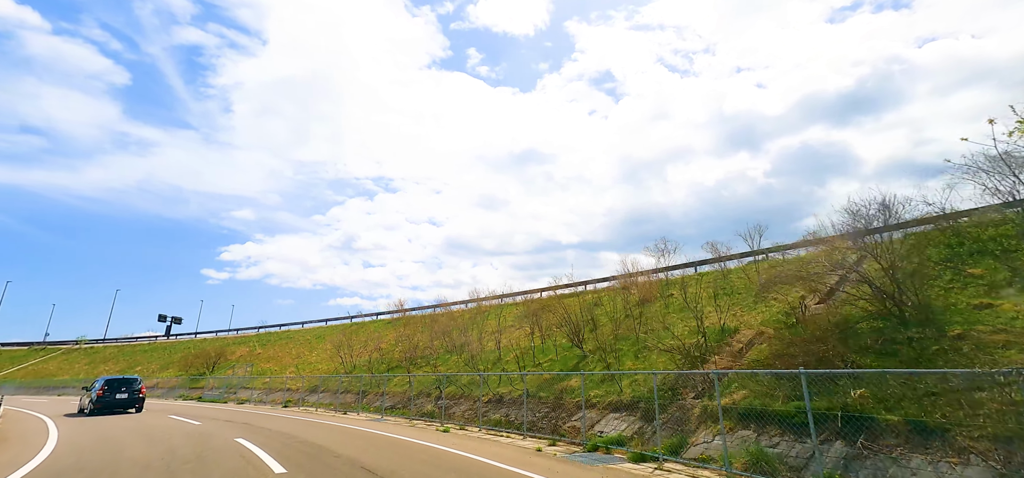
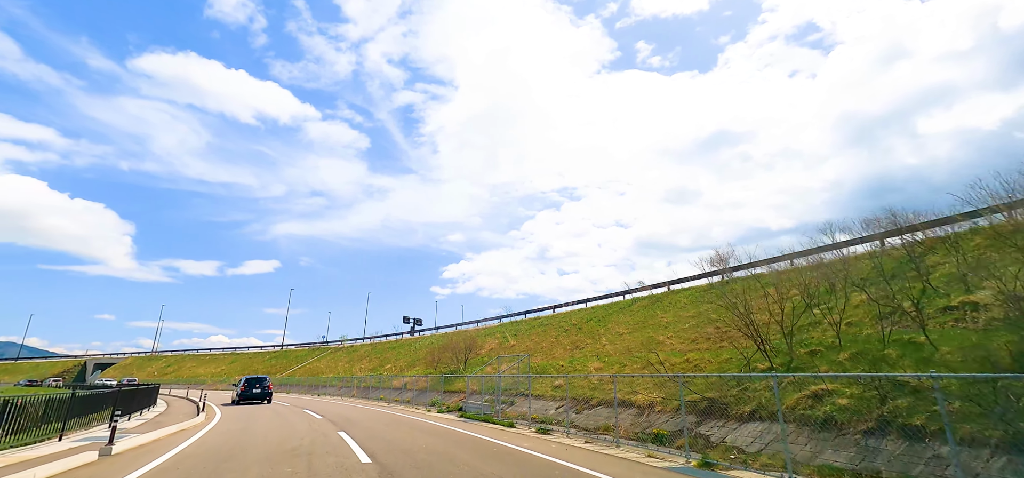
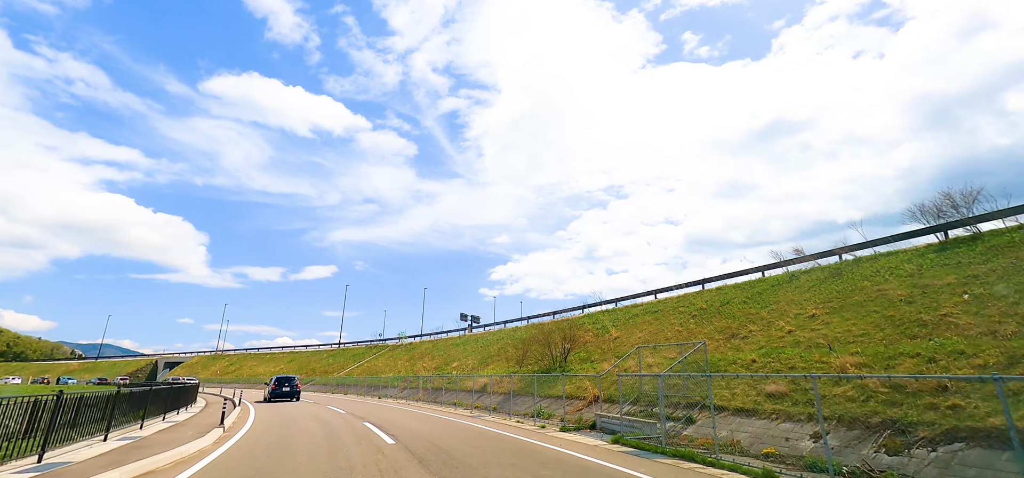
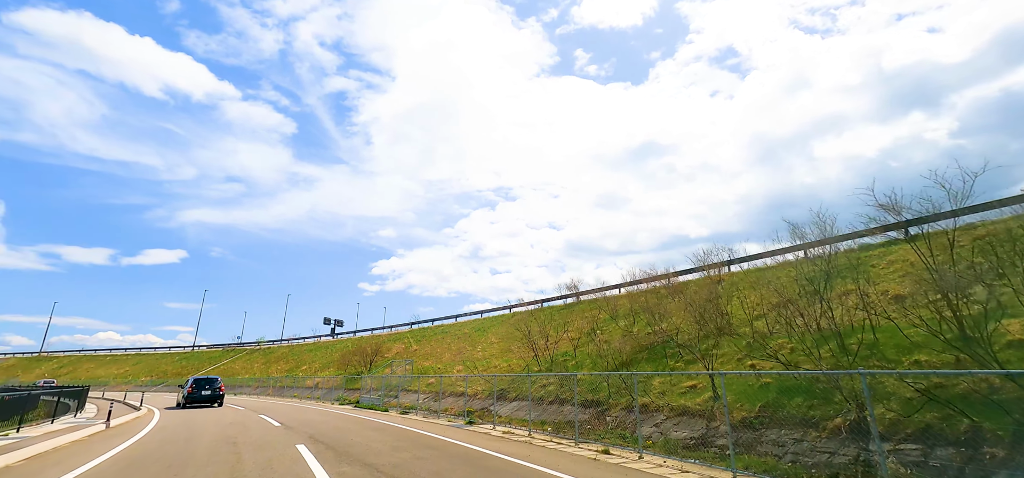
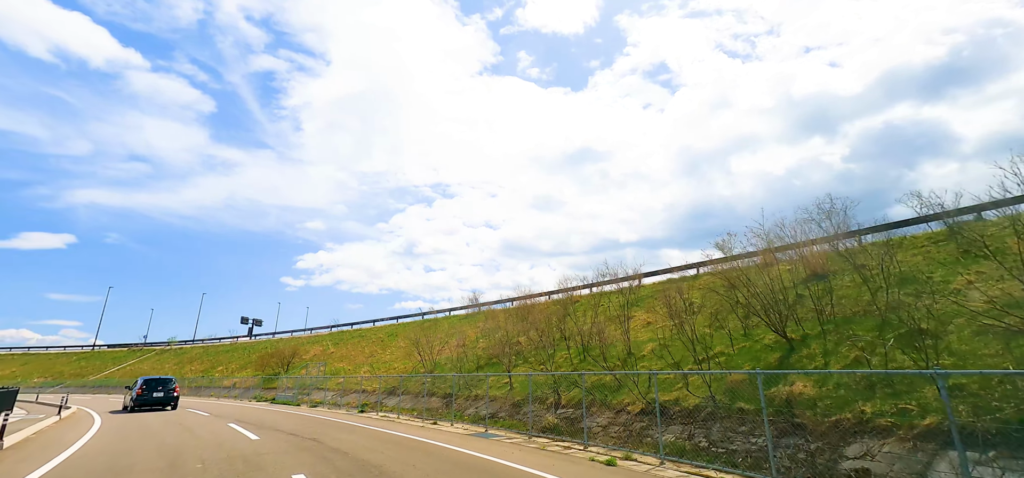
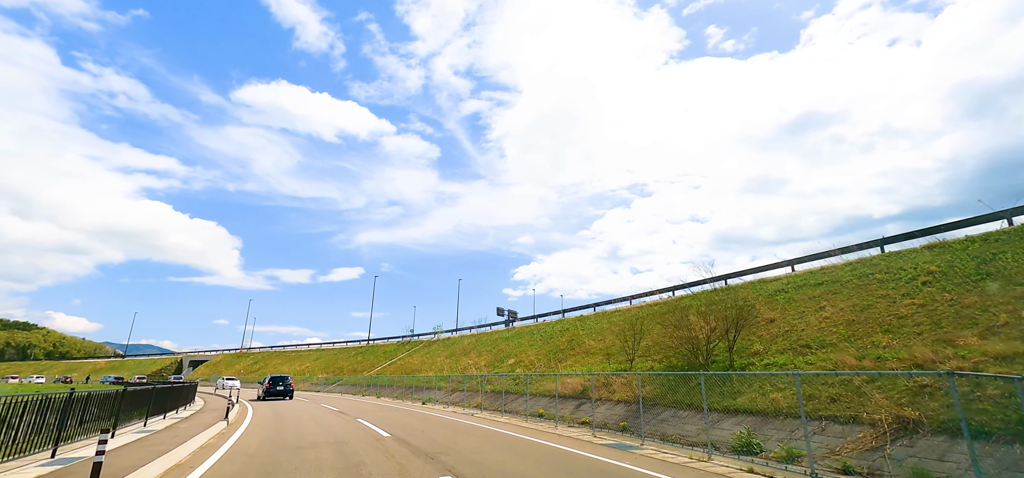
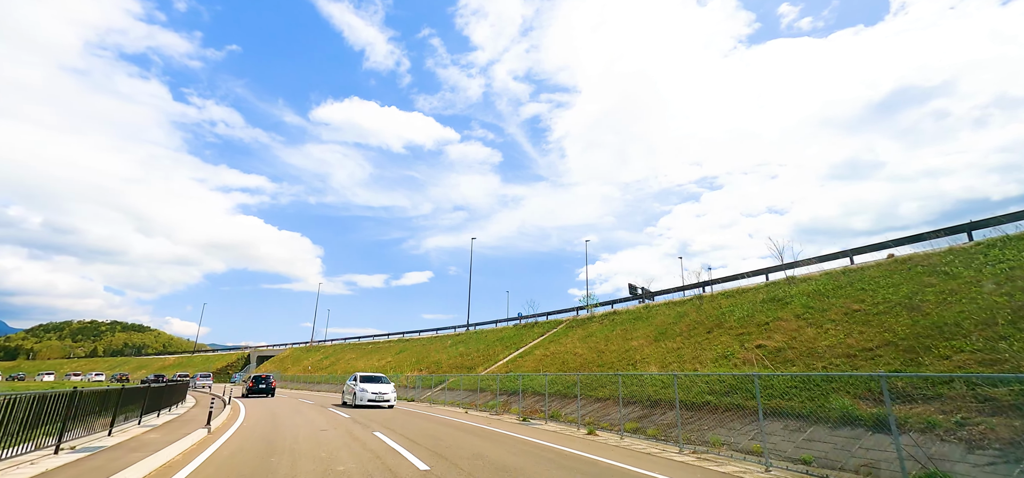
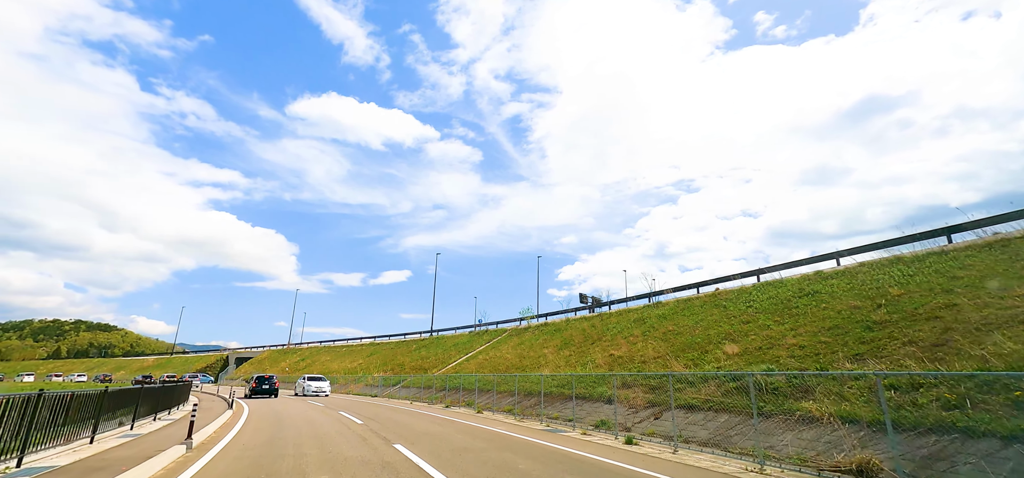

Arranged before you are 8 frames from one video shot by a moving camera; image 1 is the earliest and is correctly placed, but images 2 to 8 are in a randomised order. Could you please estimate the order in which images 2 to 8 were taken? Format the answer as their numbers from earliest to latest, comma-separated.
5, 4, 2, 3, 6, 8, 7
